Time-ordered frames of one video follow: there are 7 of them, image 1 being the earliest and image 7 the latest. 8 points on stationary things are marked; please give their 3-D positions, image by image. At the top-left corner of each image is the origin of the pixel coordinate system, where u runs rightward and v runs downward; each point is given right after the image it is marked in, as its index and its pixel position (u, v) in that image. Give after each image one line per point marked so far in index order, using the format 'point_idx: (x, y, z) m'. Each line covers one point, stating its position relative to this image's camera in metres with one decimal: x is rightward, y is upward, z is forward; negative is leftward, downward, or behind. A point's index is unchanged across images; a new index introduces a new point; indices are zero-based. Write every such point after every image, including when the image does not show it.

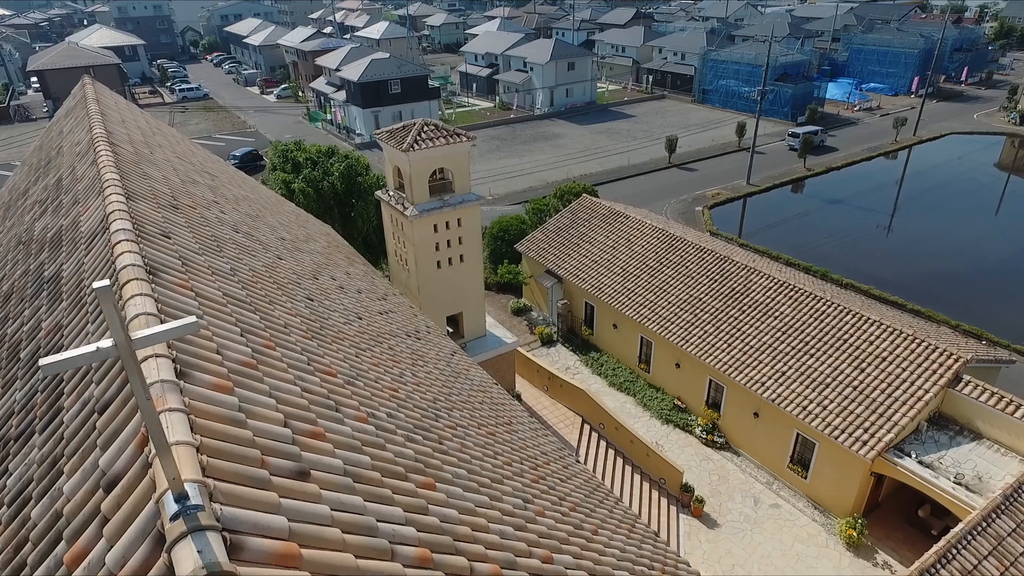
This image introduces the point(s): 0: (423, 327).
0: (-2.0, -0.9, +14.1) m
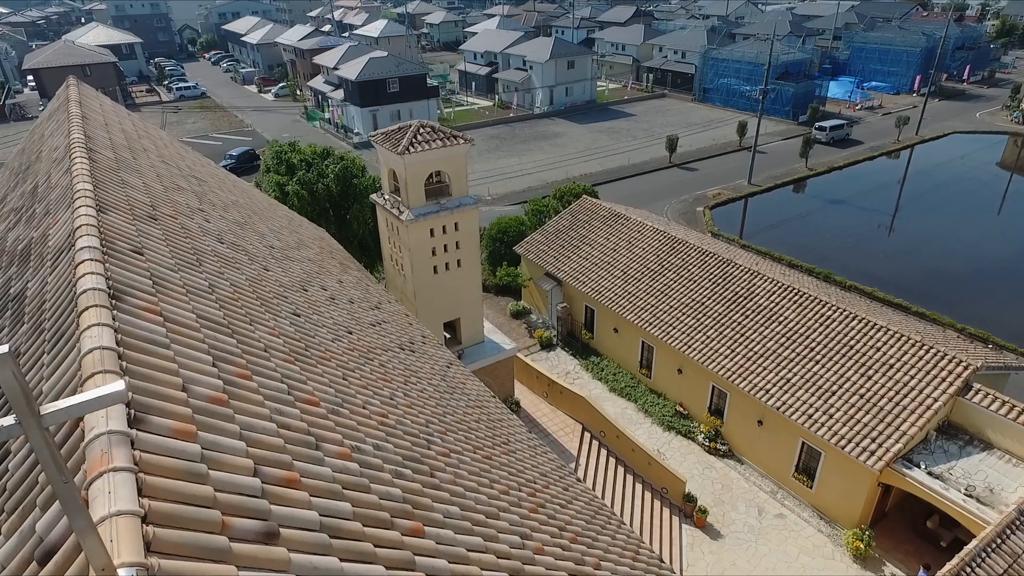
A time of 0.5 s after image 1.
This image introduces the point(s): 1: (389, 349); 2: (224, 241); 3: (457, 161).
0: (-2.1, -1.1, +13.6) m
1: (-2.1, -1.1, +10.7) m
2: (-4.7, +0.8, +10.2) m
3: (-1.6, +3.7, +18.3) m
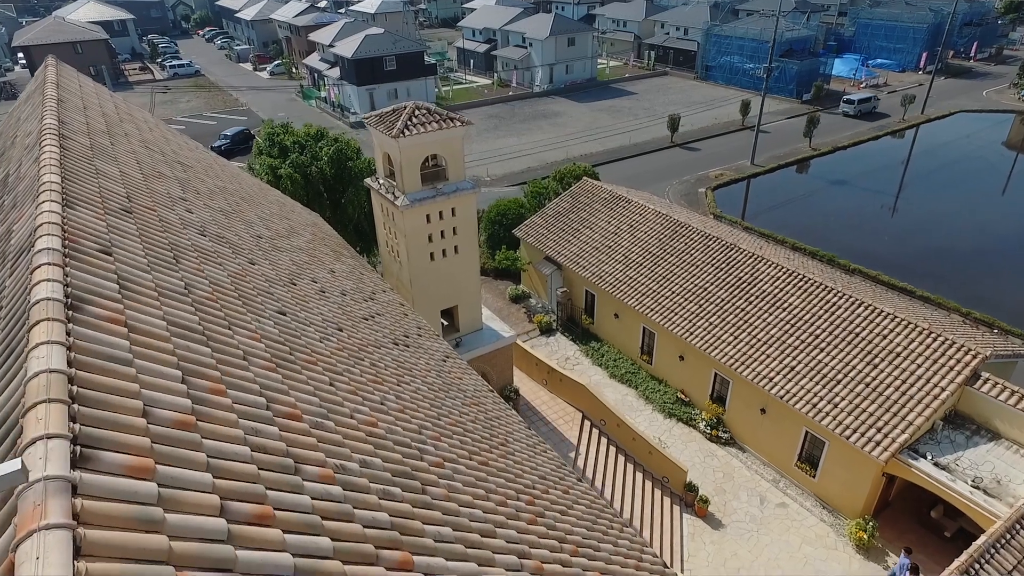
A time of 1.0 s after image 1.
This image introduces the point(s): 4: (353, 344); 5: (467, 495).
0: (-2.1, -0.9, +13.2) m
1: (-2.1, -0.9, +10.3) m
2: (-4.7, +0.9, +9.6) m
3: (-1.7, +4.1, +17.7) m
4: (-2.3, -0.8, +9.3) m
5: (-0.5, -2.3, +6.8) m
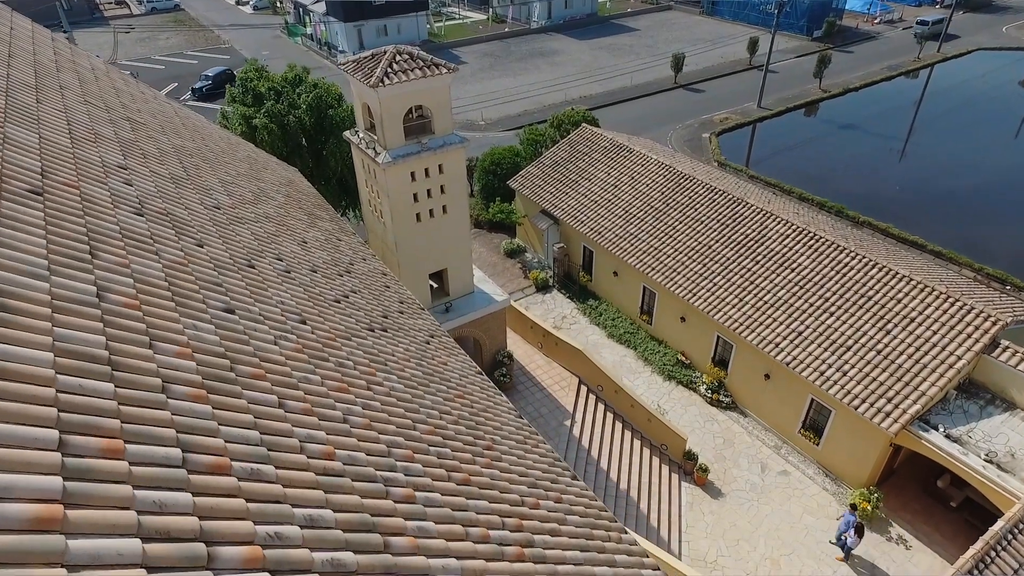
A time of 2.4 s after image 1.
0: (-2.3, -0.3, +12.0) m
1: (-2.3, -0.7, +9.2) m
2: (-4.9, +1.0, +8.3) m
3: (-1.9, +5.0, +16.1) m
4: (-2.5, -0.7, +8.1) m
5: (-0.7, -2.3, +5.8) m
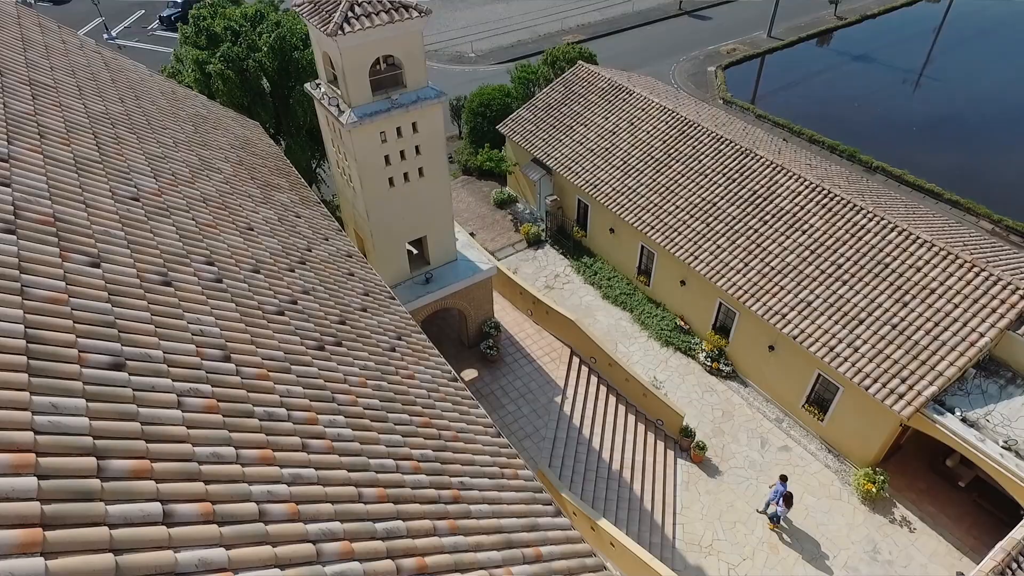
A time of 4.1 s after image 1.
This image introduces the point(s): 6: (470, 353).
0: (-2.7, -0.3, +10.5) m
1: (-2.7, -0.9, +7.7) m
2: (-5.3, +0.7, +6.7) m
3: (-2.3, +5.5, +14.0) m
4: (-2.9, -1.0, +6.7) m
5: (-1.0, -2.9, +4.5) m
6: (-1.3, -2.0, +19.4) m
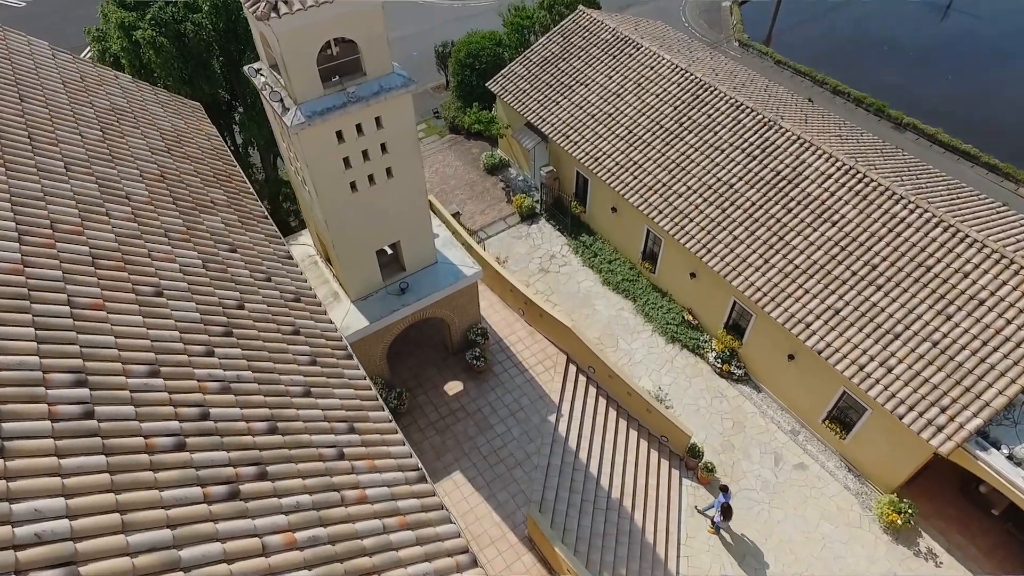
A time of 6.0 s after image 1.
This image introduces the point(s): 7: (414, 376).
0: (-2.9, -1.3, +8.4) m
1: (-2.9, -2.3, +5.7) m
2: (-5.5, -0.8, +4.4) m
3: (-2.6, +4.8, +11.1) m
4: (-3.1, -2.5, +4.6) m
5: (-1.2, -4.6, +2.7) m
6: (-1.6, -2.1, +17.4) m
7: (-2.7, -2.4, +17.1) m
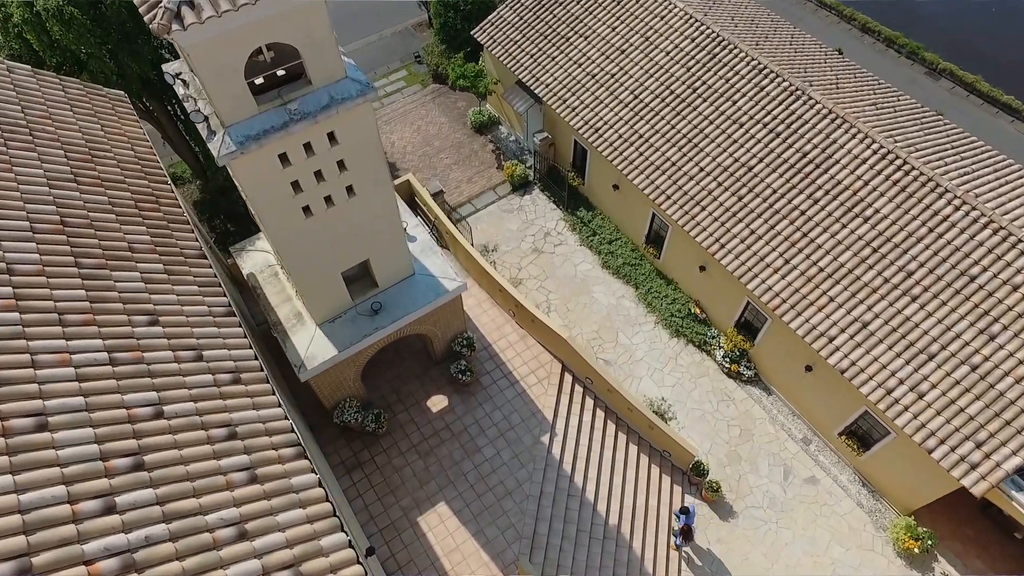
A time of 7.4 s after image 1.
0: (-3.1, -2.7, +6.8) m
1: (-3.1, -4.0, +4.2) m
2: (-5.7, -2.7, +2.8) m
3: (-2.8, +3.8, +8.7) m
4: (-3.3, -4.3, +3.2) m
5: (-1.4, -6.7, +1.6) m
6: (-1.9, -2.2, +15.8) m
7: (-2.9, -2.5, +15.6) m
